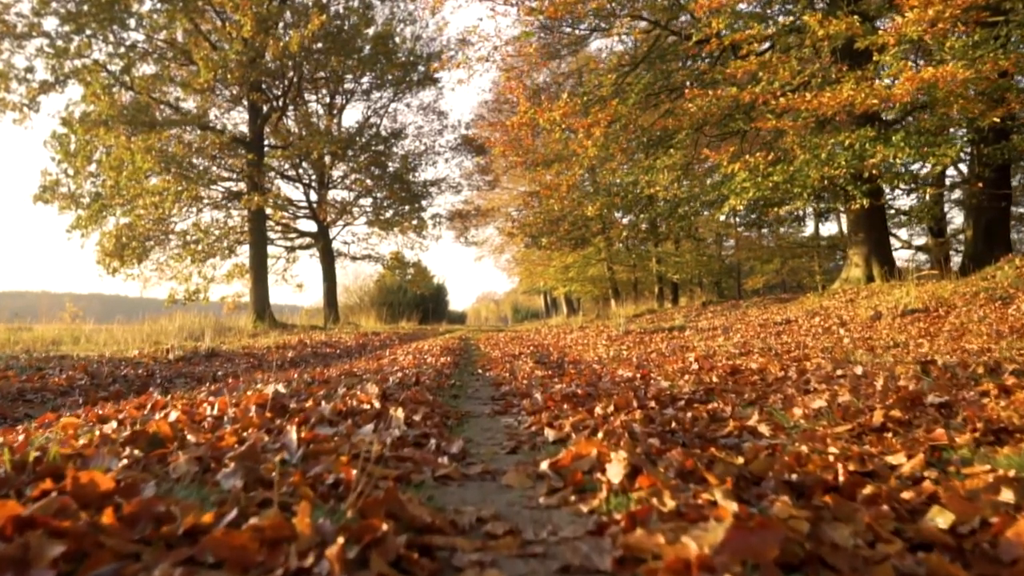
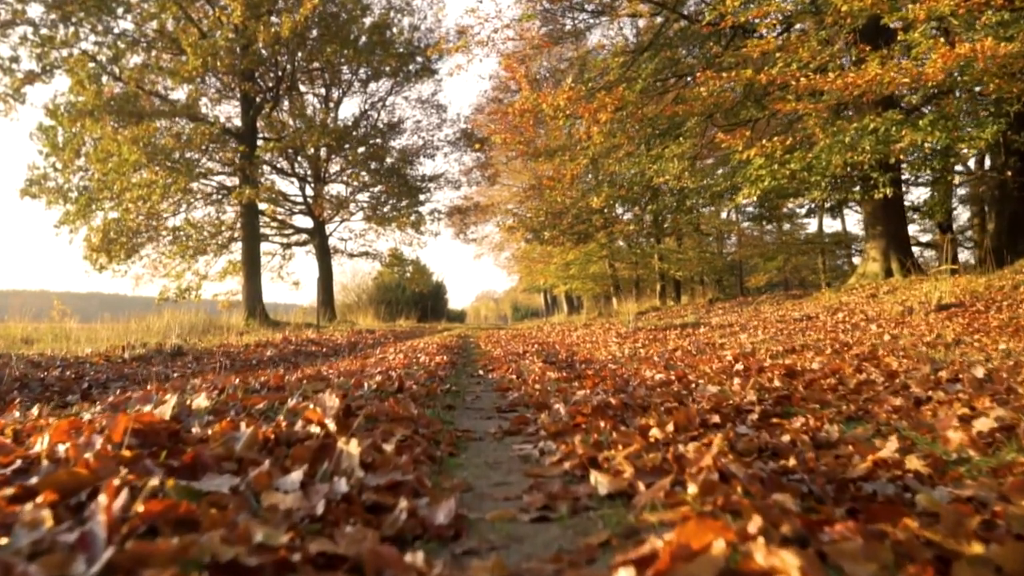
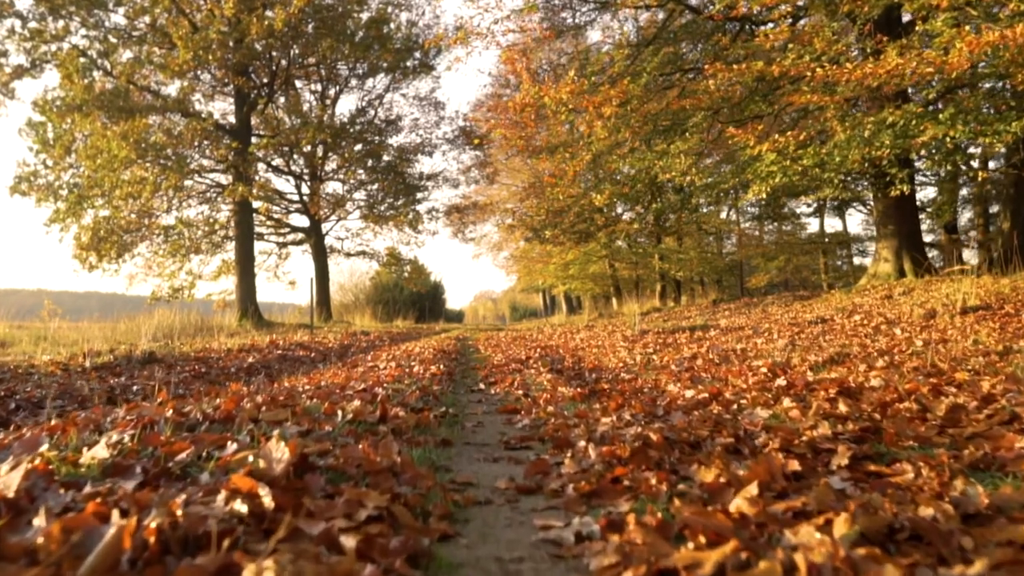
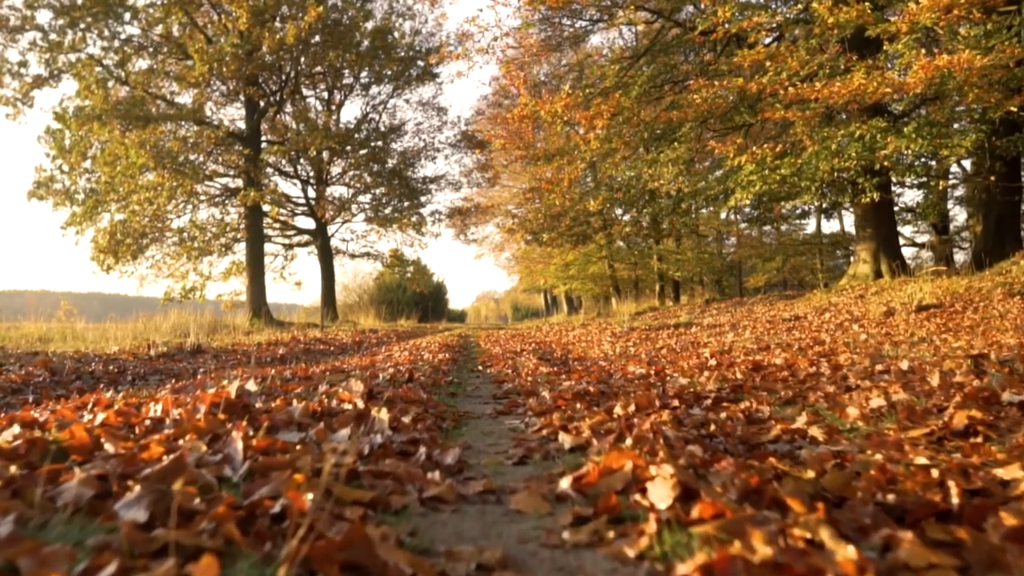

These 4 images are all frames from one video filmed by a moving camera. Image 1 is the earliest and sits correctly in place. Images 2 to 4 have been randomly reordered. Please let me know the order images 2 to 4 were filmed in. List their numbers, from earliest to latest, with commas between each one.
4, 2, 3
